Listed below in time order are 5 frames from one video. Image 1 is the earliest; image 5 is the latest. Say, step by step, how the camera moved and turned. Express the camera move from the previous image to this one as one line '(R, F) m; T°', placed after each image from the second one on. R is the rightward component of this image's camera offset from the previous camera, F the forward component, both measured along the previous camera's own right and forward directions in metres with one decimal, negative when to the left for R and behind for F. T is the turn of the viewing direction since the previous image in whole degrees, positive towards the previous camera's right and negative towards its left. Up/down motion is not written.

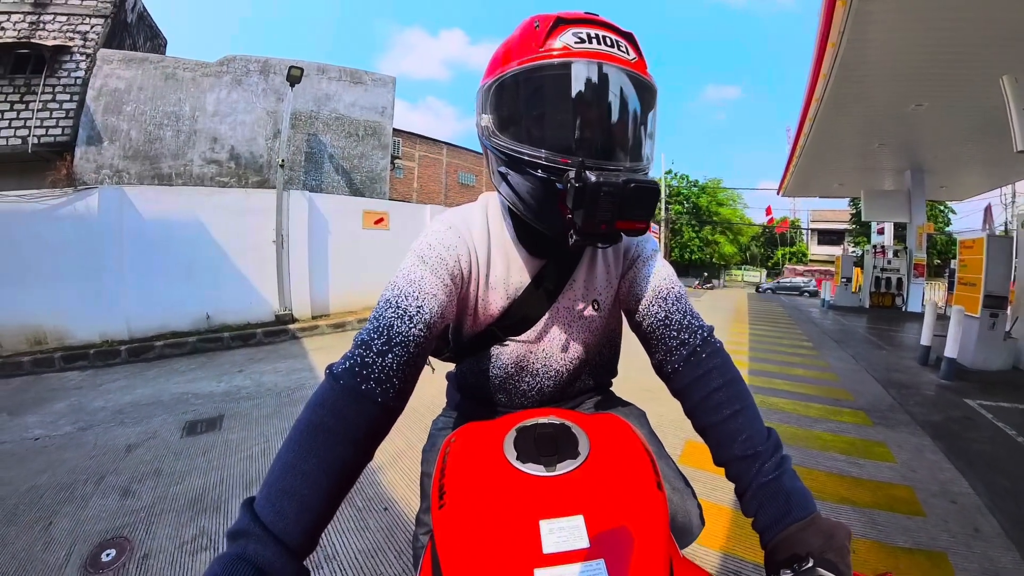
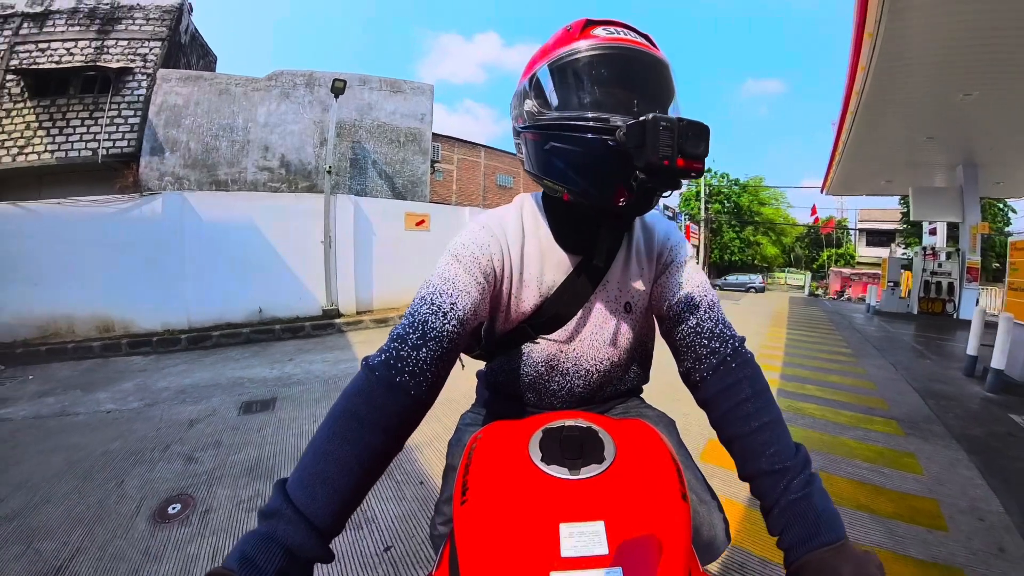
(0.0, -0.1) m; -4°
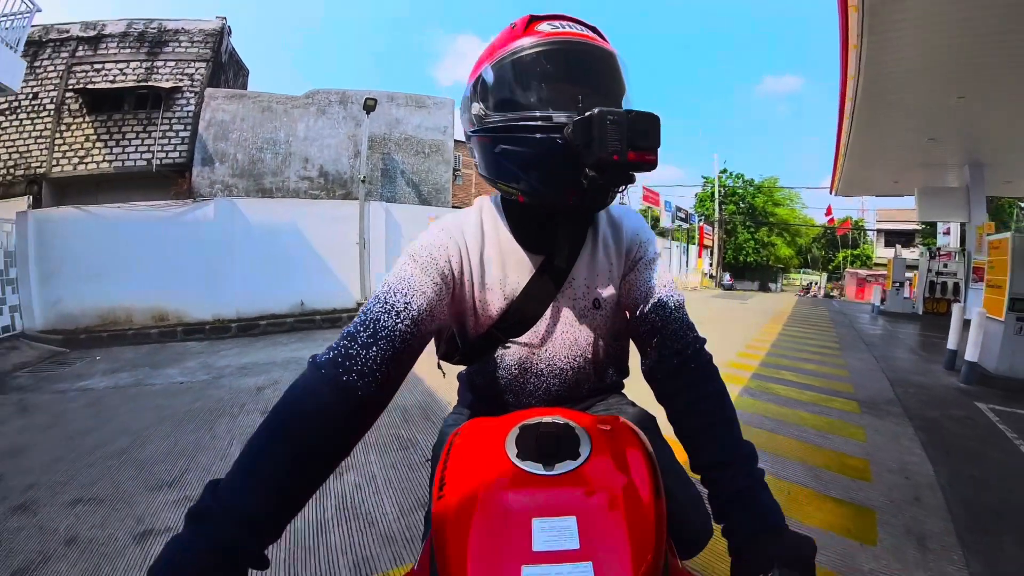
(+0.1, -0.5) m; -2°
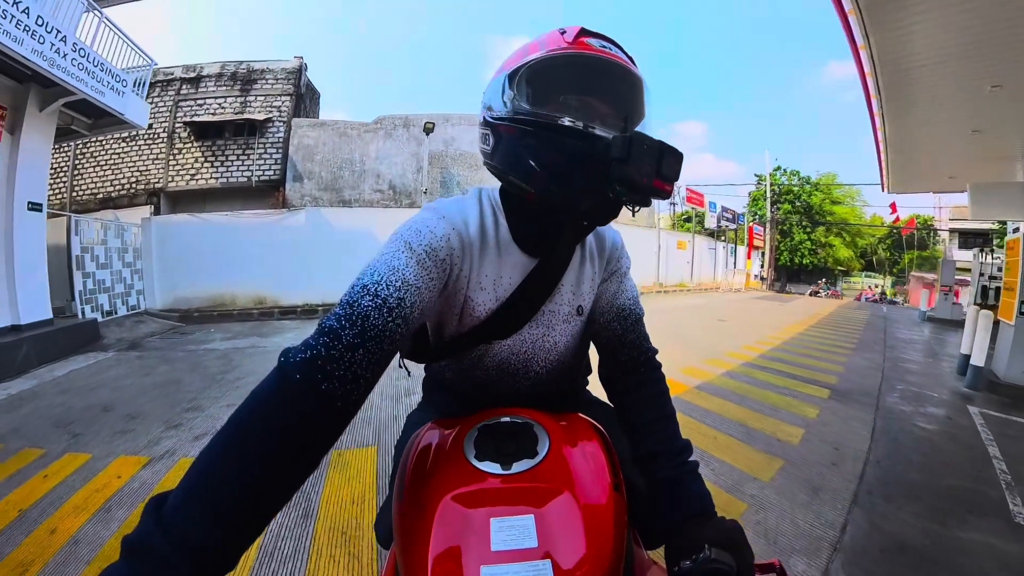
(+0.3, -0.8) m; -7°
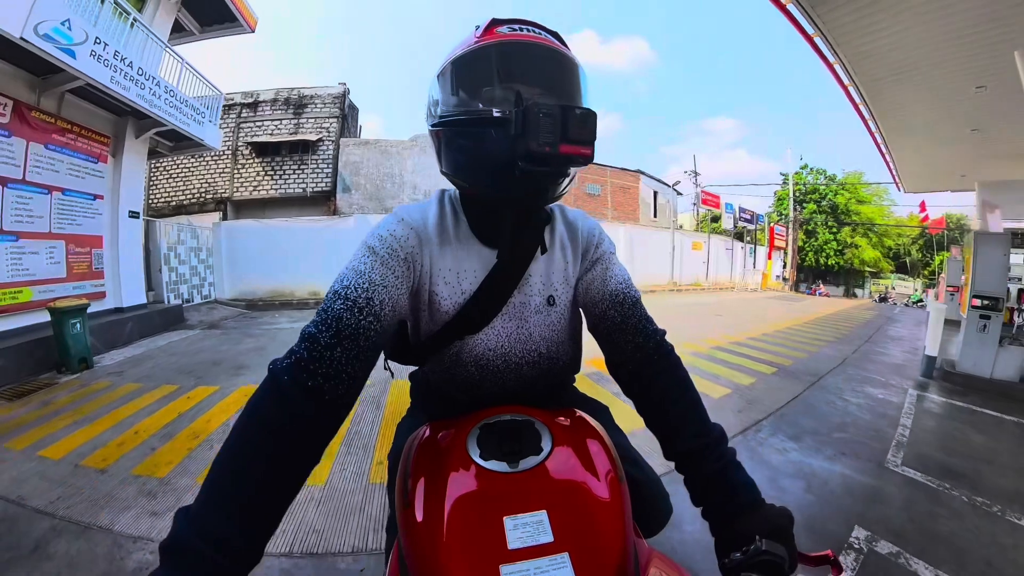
(+0.4, -0.8) m; -4°
